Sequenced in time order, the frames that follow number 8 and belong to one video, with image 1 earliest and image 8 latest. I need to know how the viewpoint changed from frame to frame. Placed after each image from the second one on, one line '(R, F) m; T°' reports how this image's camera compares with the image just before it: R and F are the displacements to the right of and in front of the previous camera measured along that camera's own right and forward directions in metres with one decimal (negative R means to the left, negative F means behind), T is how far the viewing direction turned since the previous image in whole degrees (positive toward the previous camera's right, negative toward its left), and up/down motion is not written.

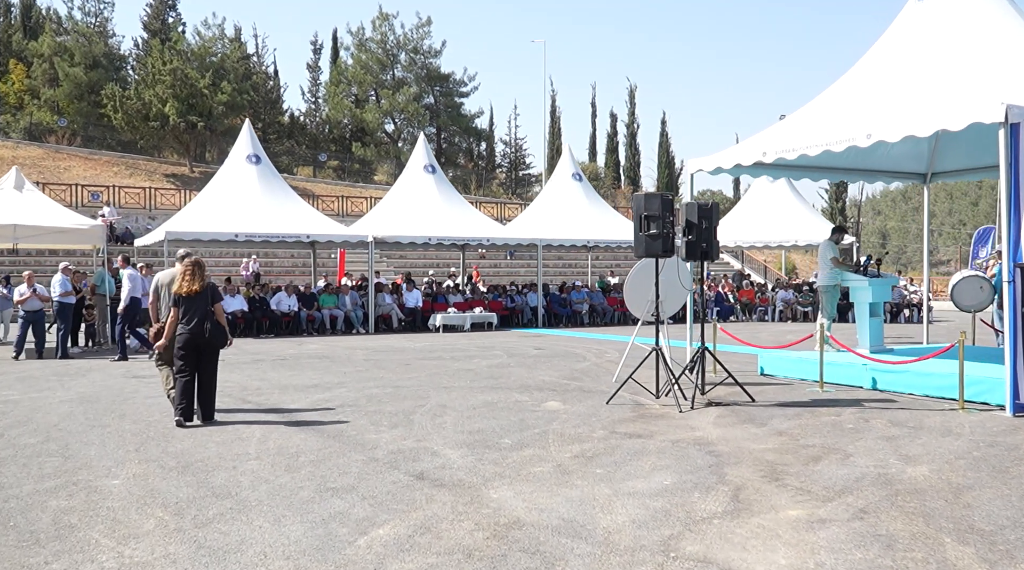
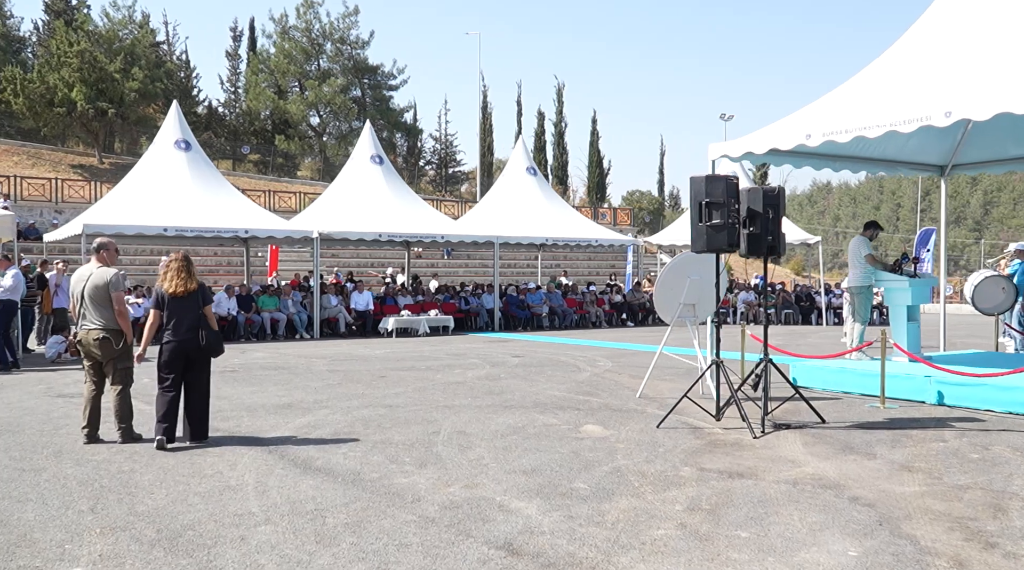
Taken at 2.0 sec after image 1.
(-1.1, +1.8) m; +5°
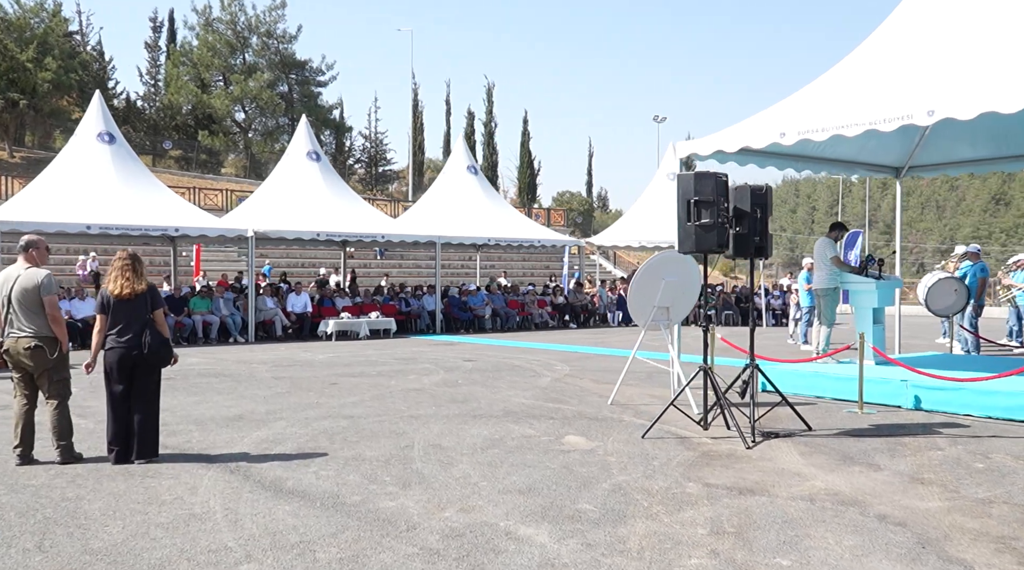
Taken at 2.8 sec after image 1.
(-0.5, +0.5) m; +5°
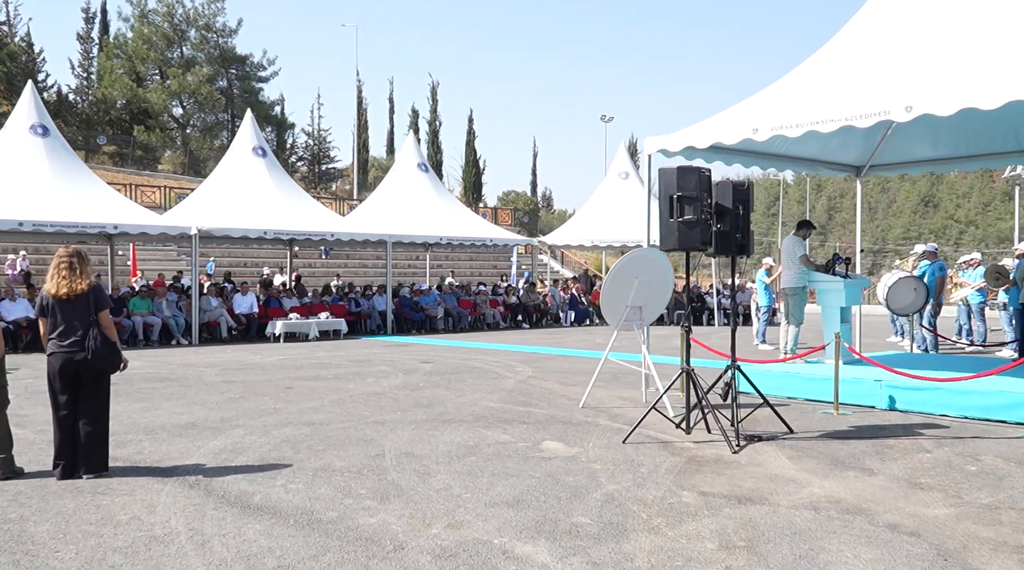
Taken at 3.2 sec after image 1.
(-0.3, +0.4) m; +4°
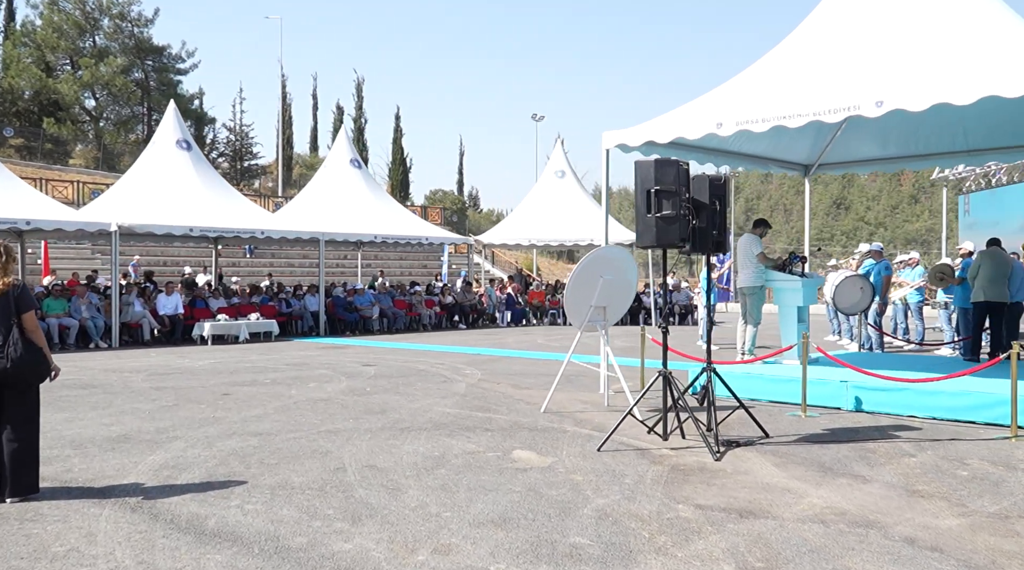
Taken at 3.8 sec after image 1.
(-0.4, +0.5) m; +5°
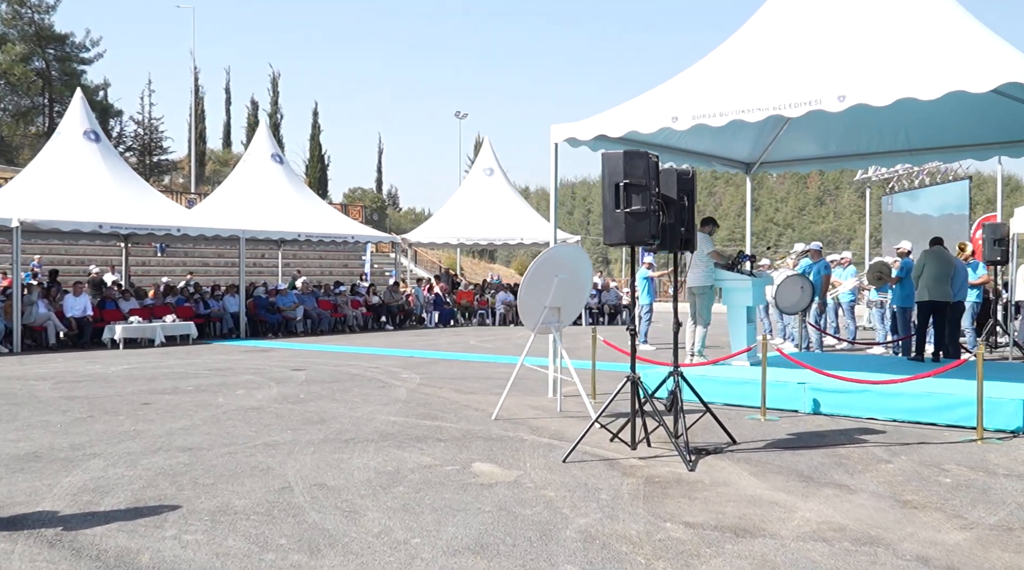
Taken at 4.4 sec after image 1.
(-0.3, +0.5) m; +5°
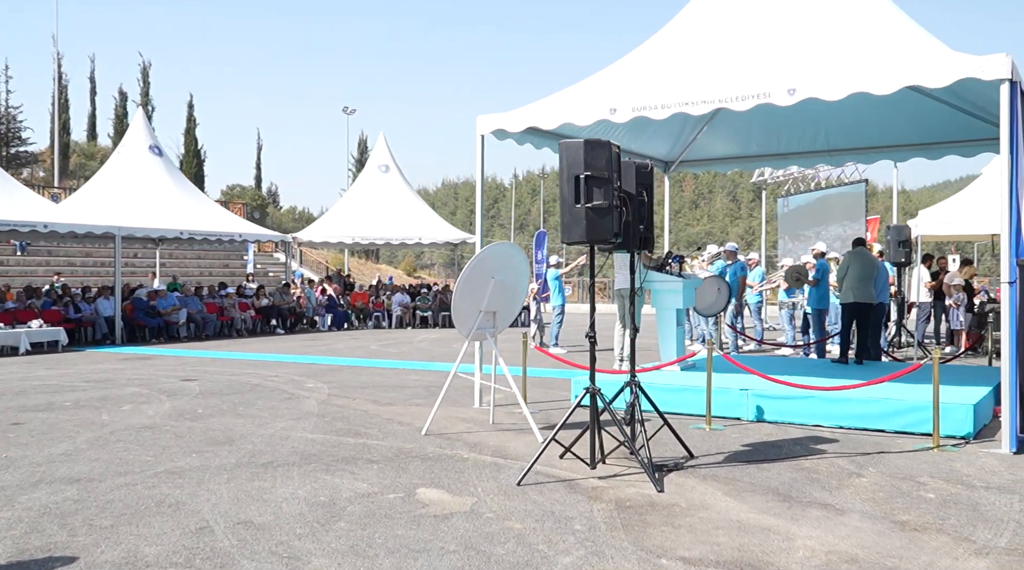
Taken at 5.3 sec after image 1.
(-0.4, +0.7) m; +7°
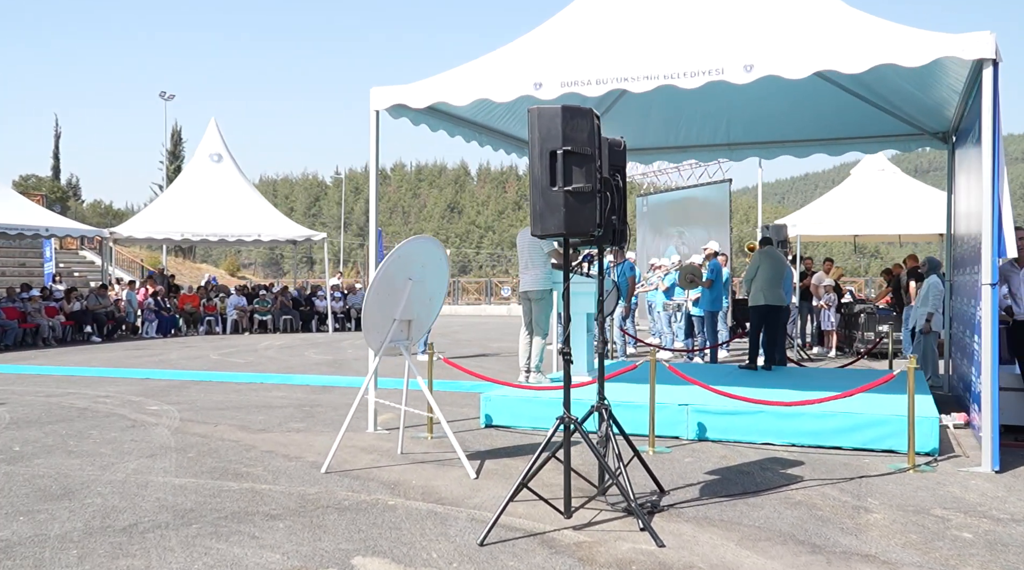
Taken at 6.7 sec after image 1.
(-0.7, +1.4) m; +11°
